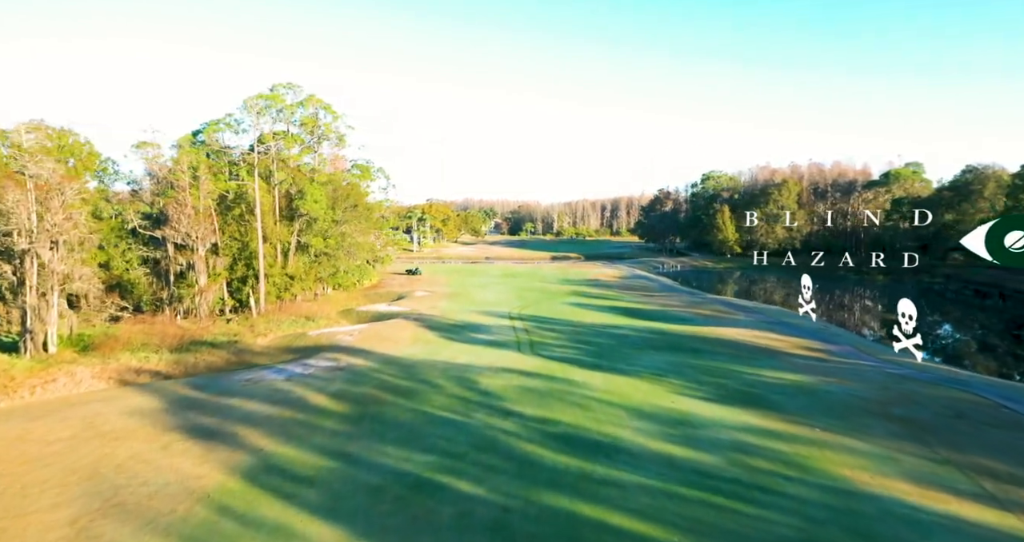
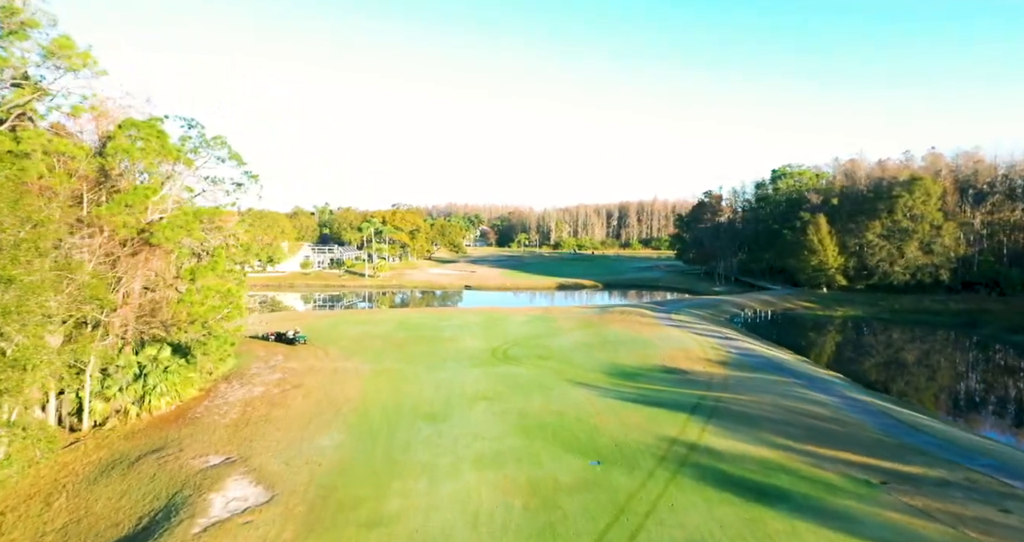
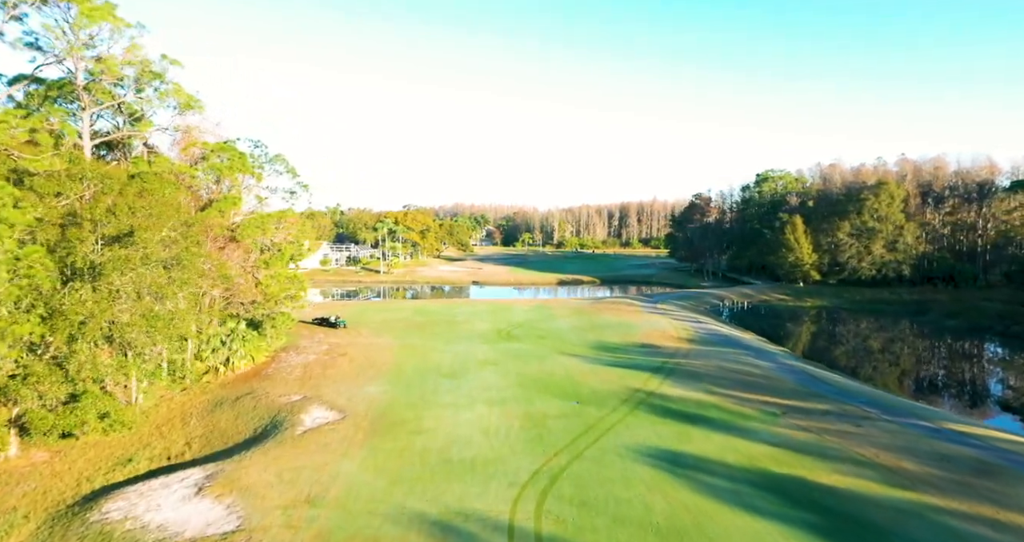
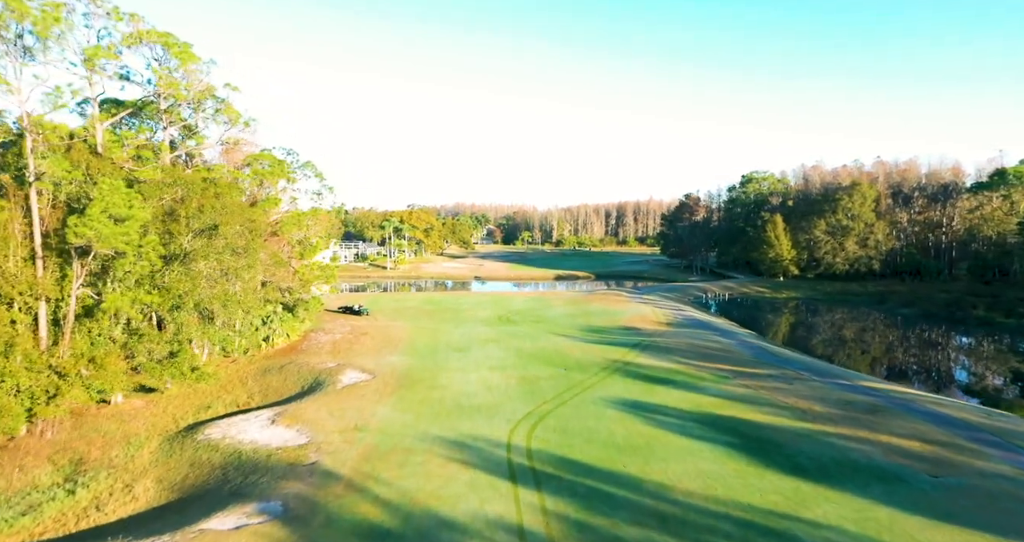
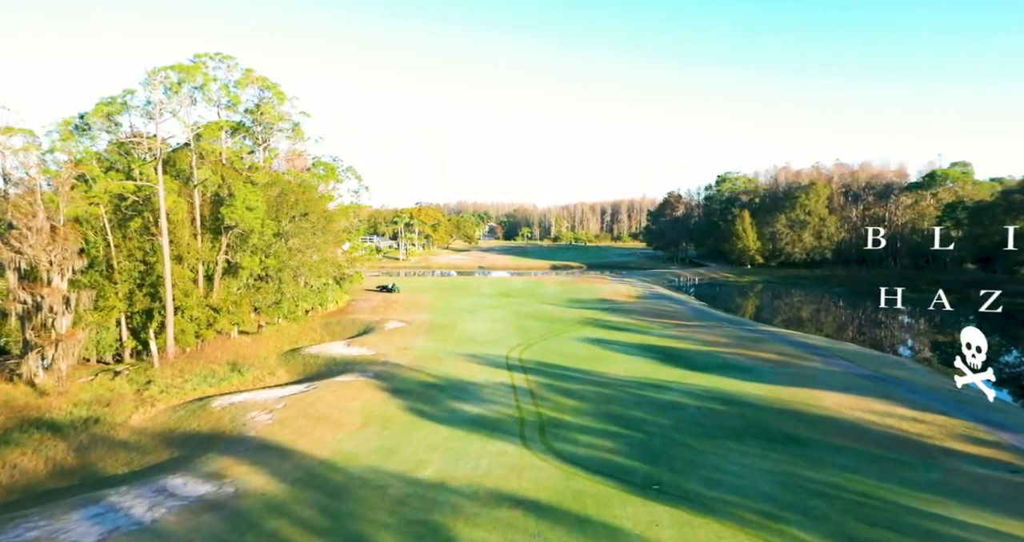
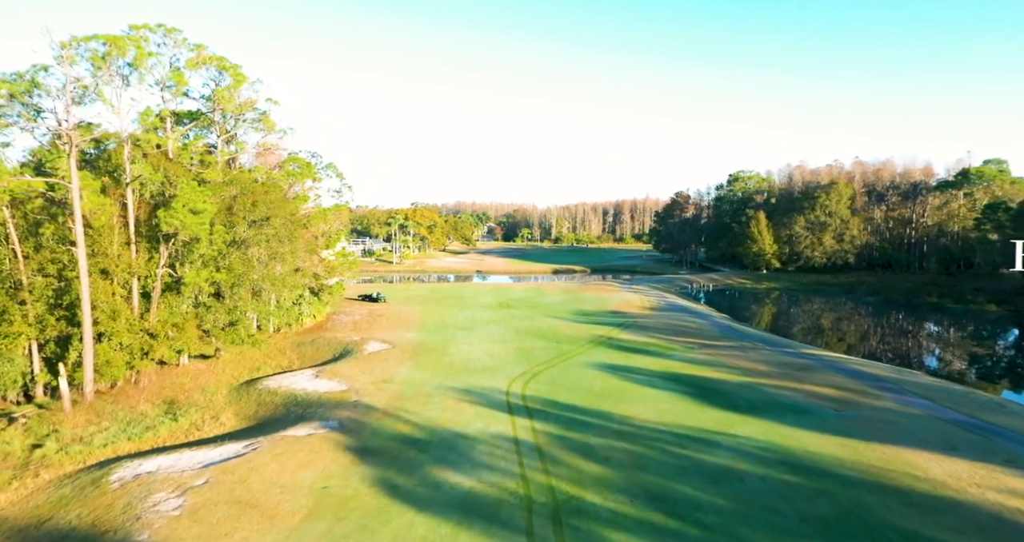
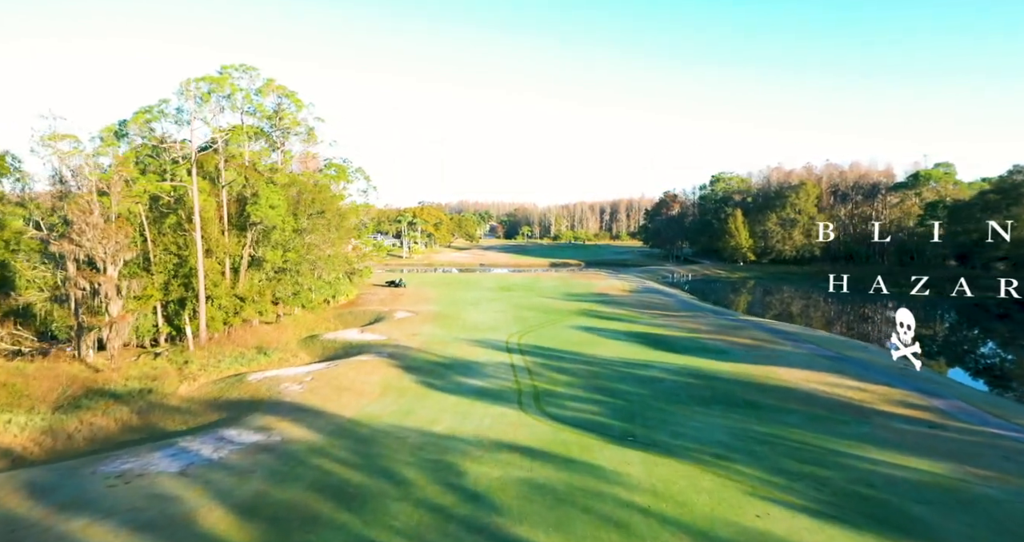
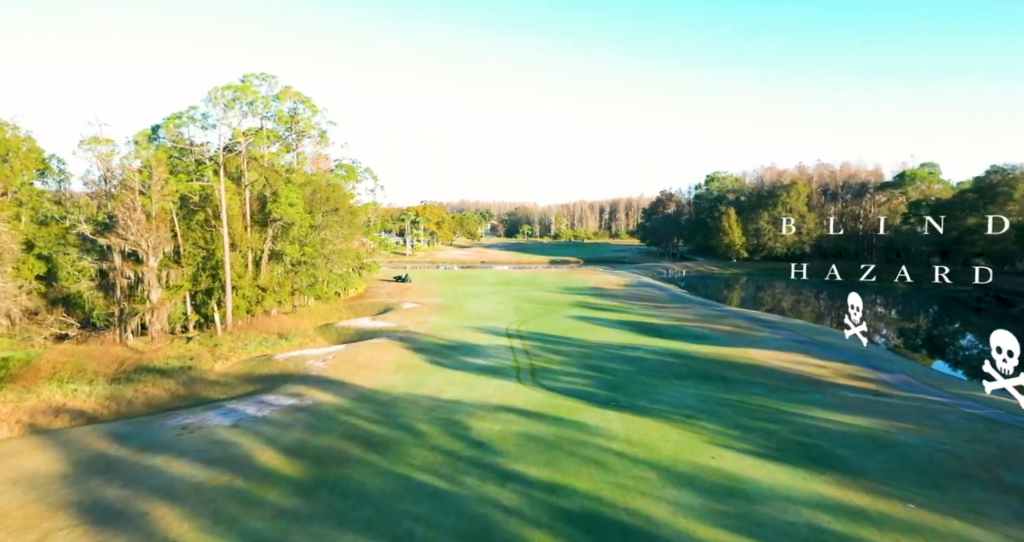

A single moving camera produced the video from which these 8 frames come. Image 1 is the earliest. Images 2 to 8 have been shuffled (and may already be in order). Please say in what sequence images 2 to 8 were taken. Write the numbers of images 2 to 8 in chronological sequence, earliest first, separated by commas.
8, 7, 5, 6, 4, 3, 2
